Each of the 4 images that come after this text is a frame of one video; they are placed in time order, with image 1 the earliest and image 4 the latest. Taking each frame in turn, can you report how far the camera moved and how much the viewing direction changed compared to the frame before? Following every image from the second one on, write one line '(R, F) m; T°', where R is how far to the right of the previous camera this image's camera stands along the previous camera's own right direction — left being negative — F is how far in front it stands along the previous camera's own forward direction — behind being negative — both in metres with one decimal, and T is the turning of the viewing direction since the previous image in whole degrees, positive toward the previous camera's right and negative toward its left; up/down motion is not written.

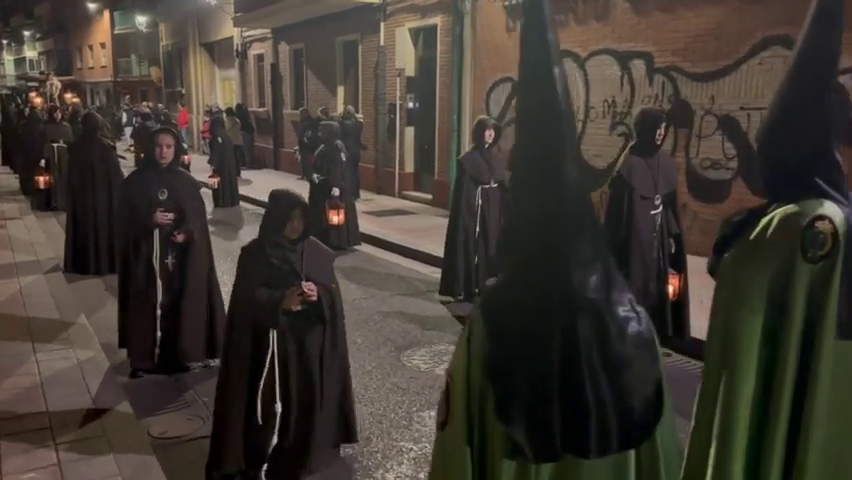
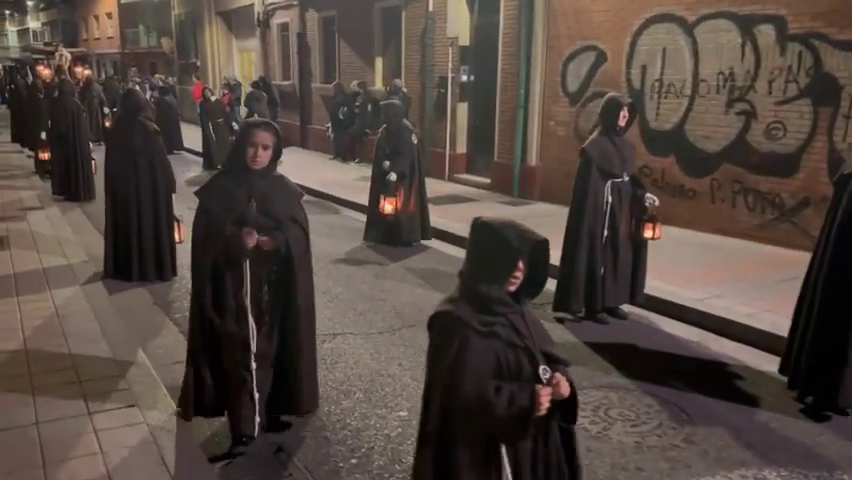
(-1.2, +1.5) m; 0°
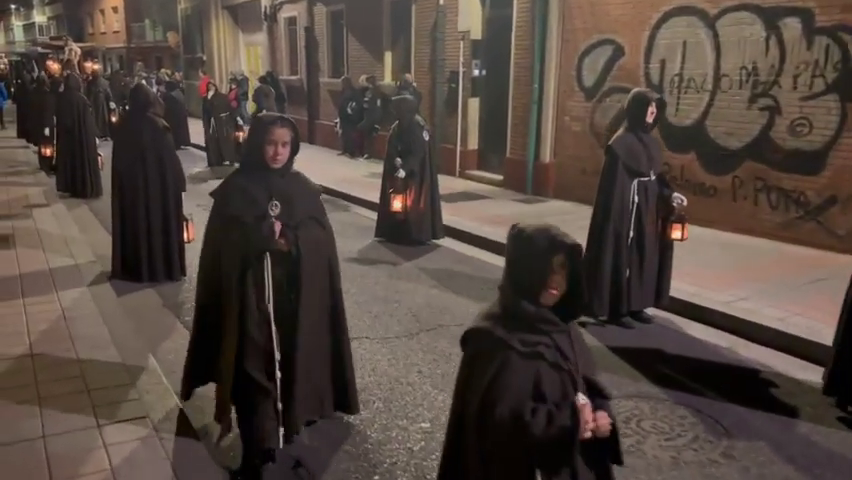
(-0.1, +0.2) m; 0°
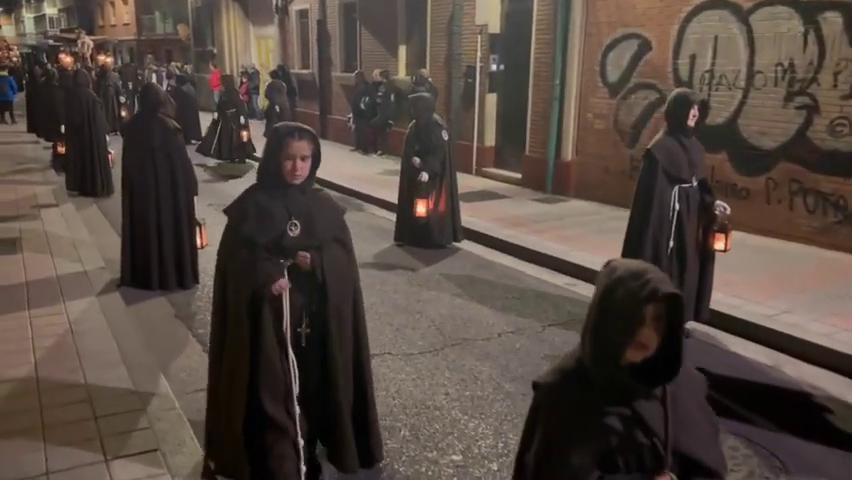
(-0.1, +0.4) m; -1°
